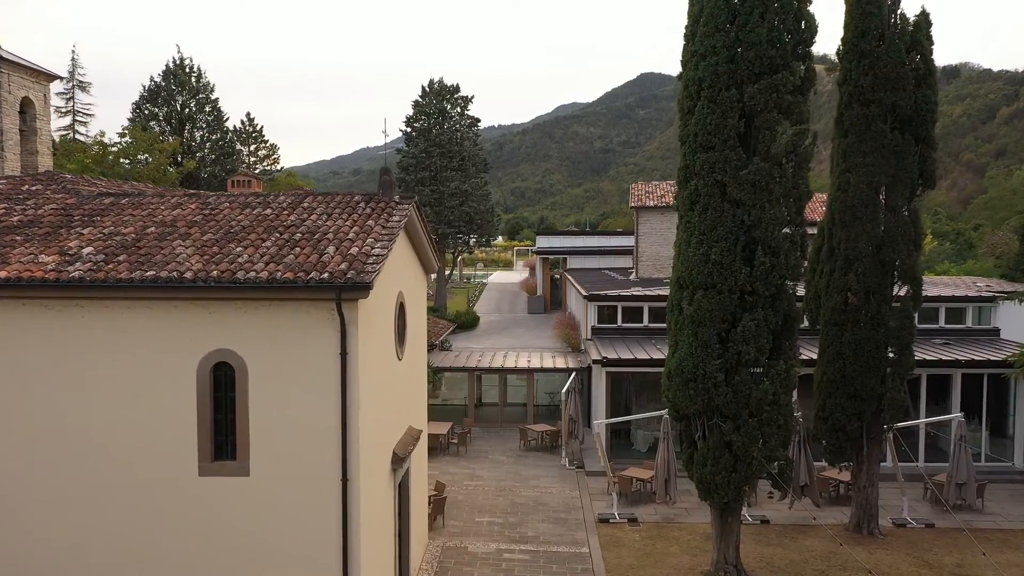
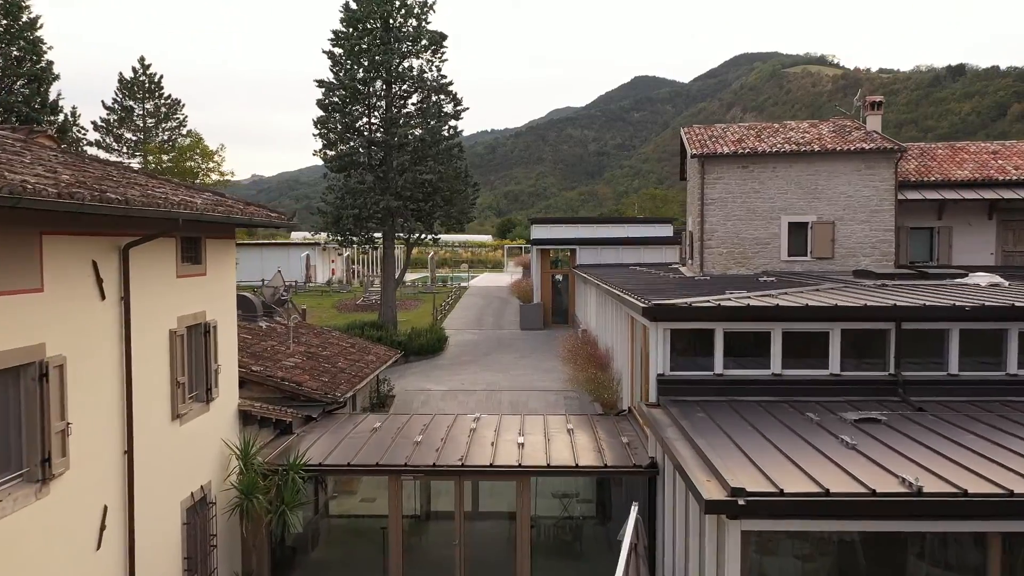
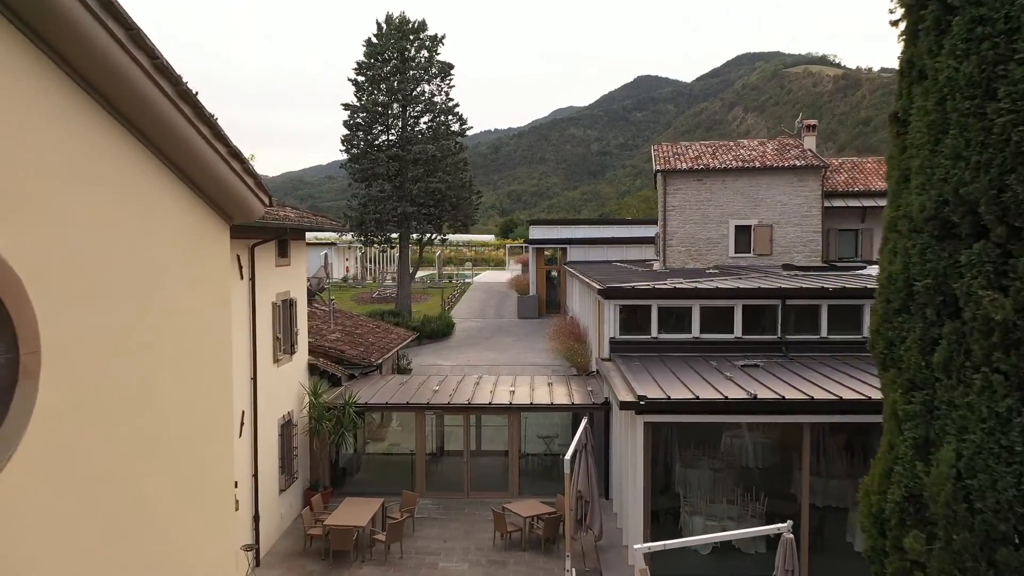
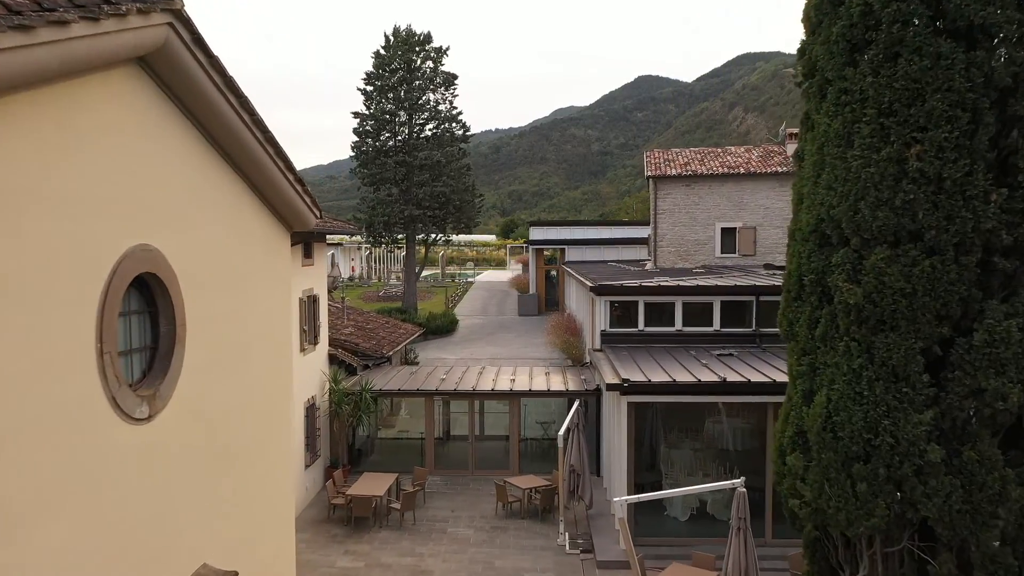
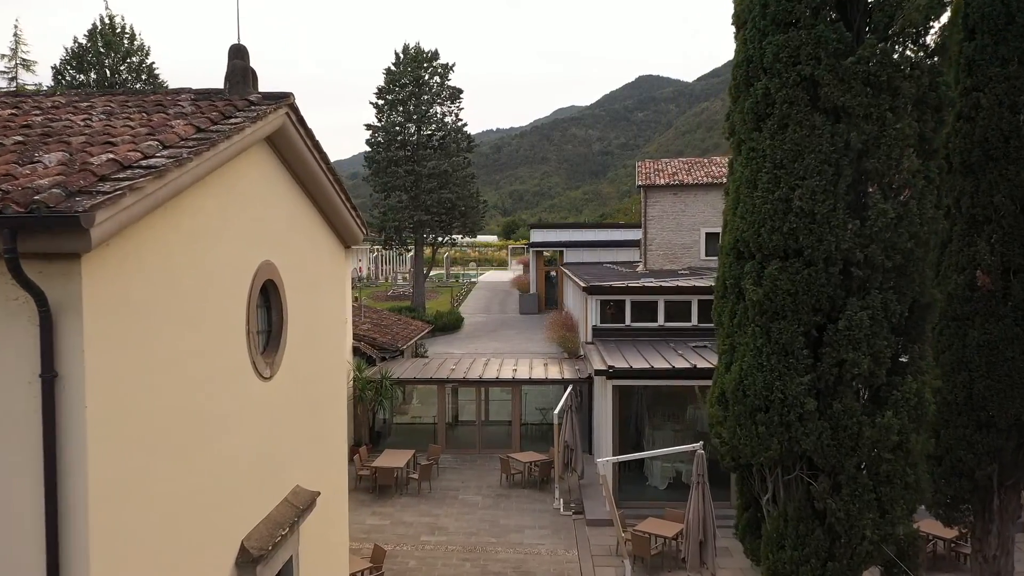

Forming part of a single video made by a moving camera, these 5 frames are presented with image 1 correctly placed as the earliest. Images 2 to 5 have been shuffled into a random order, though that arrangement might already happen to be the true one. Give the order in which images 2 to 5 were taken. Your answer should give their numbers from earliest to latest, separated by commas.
5, 4, 3, 2
